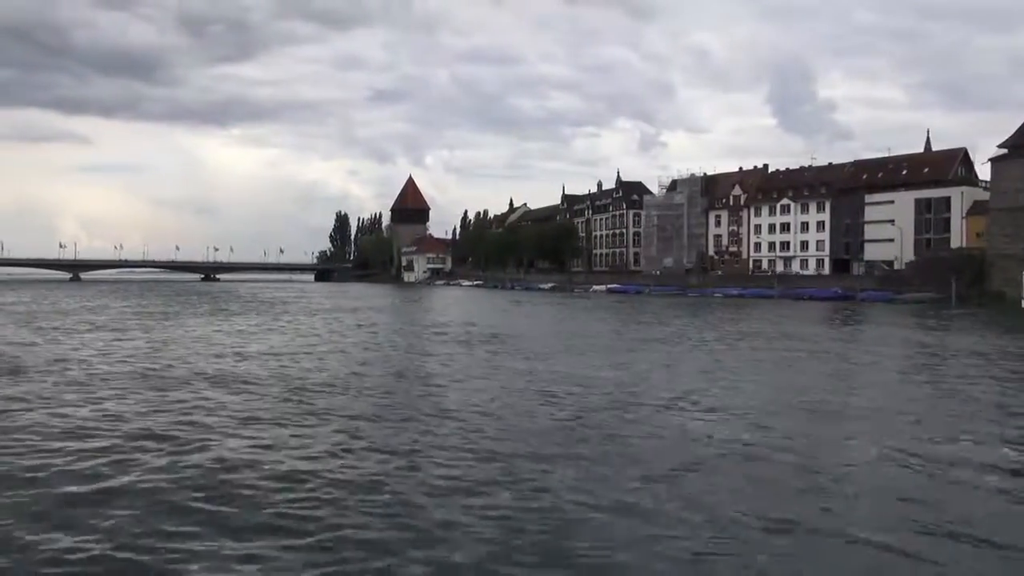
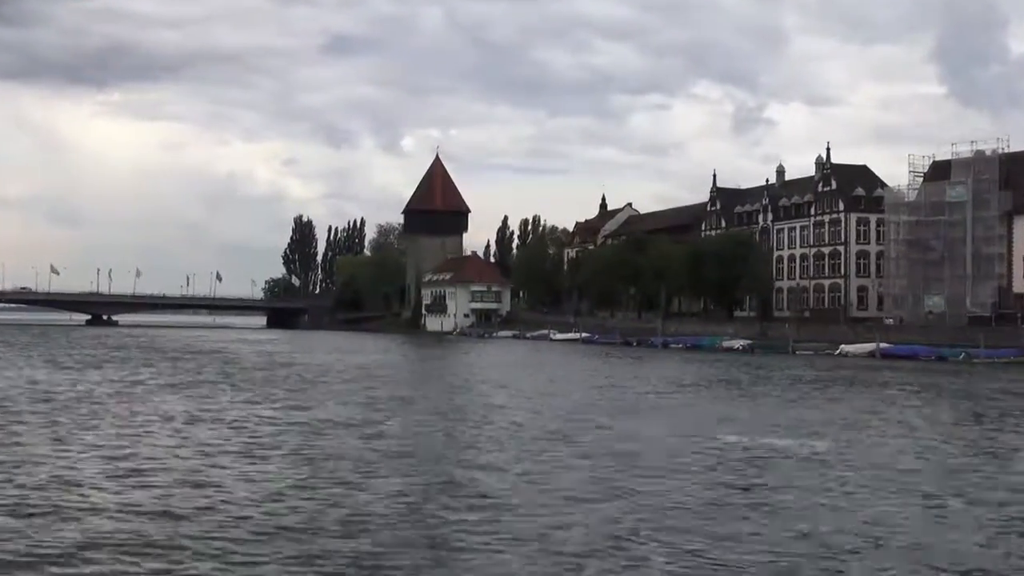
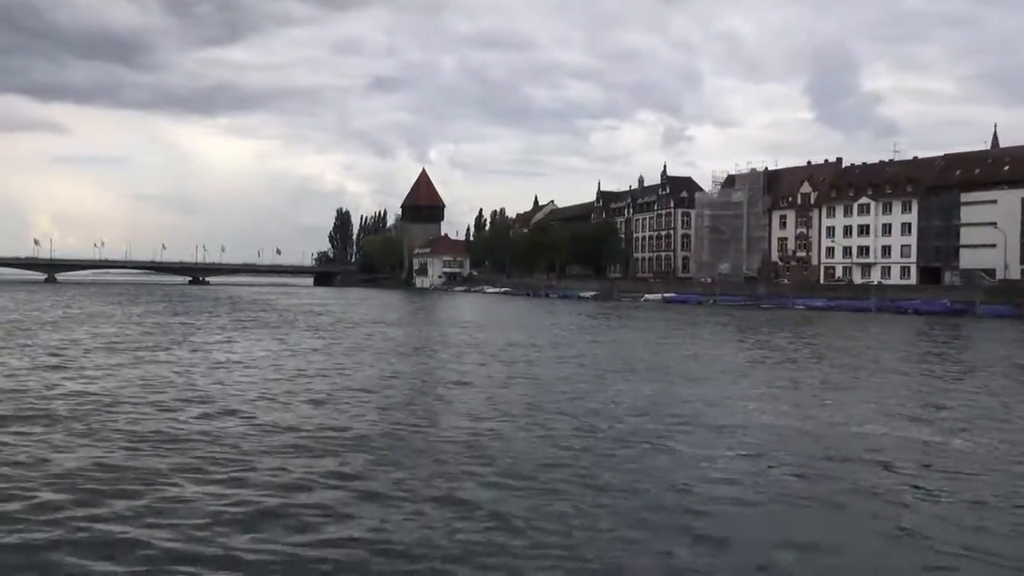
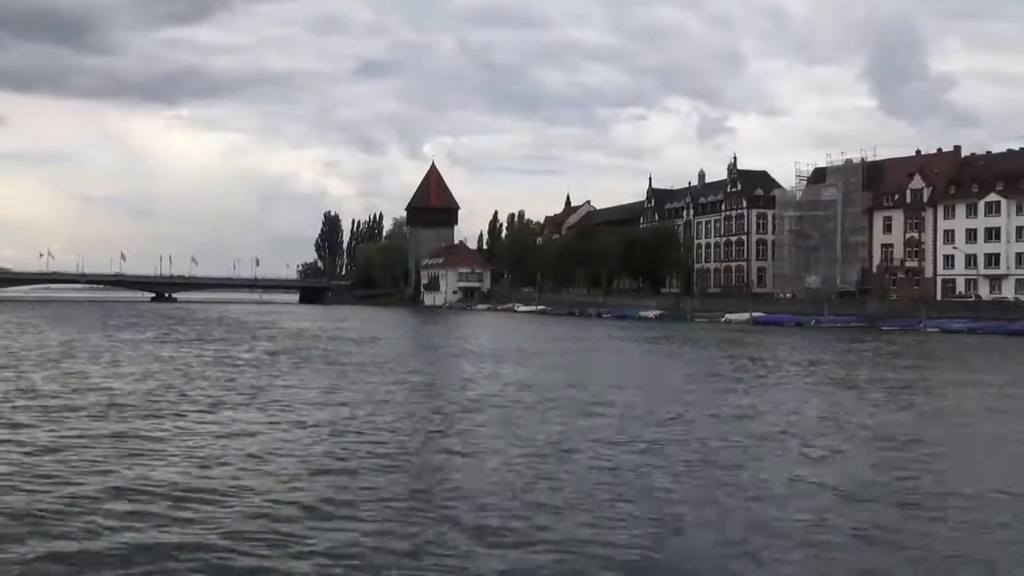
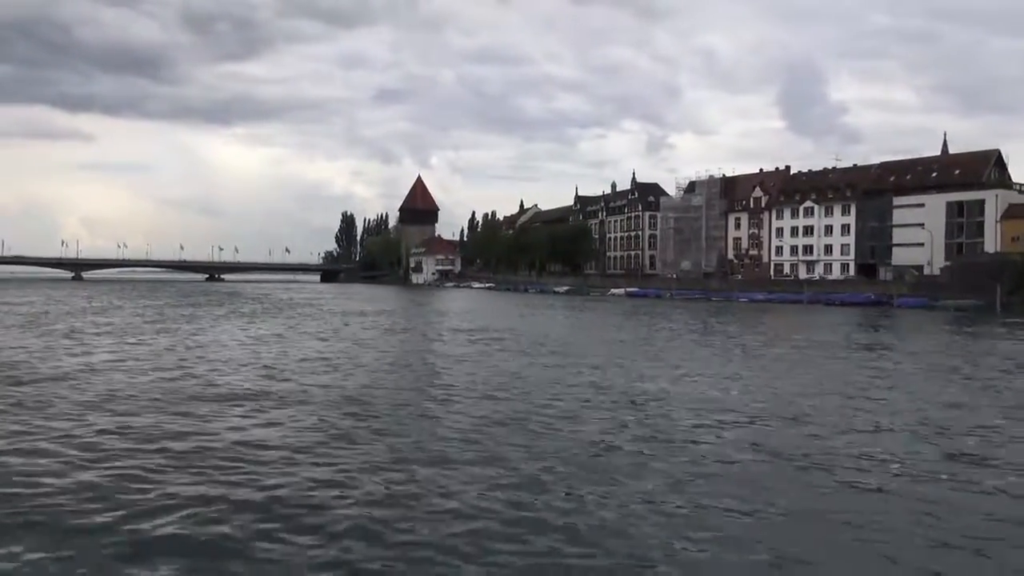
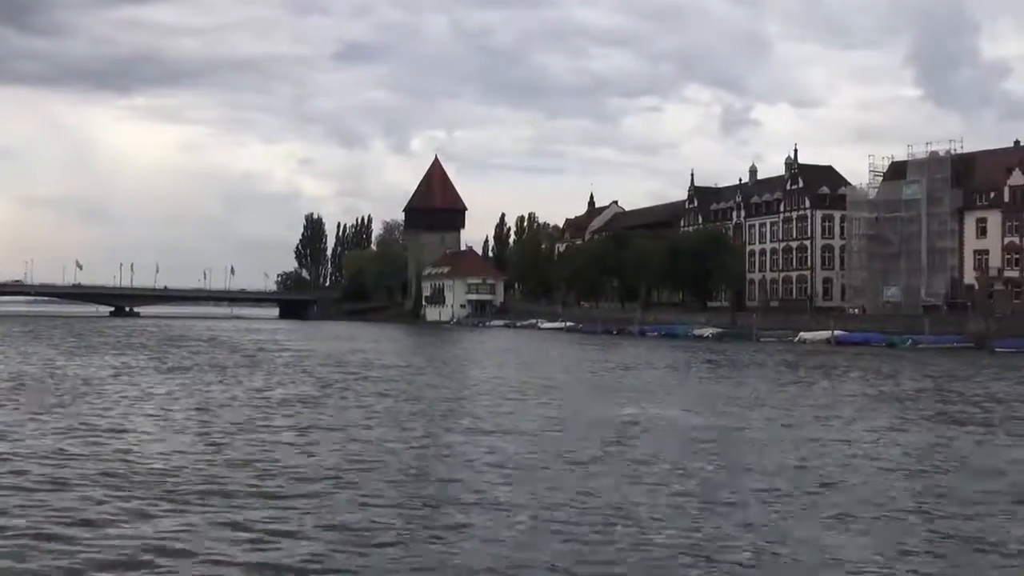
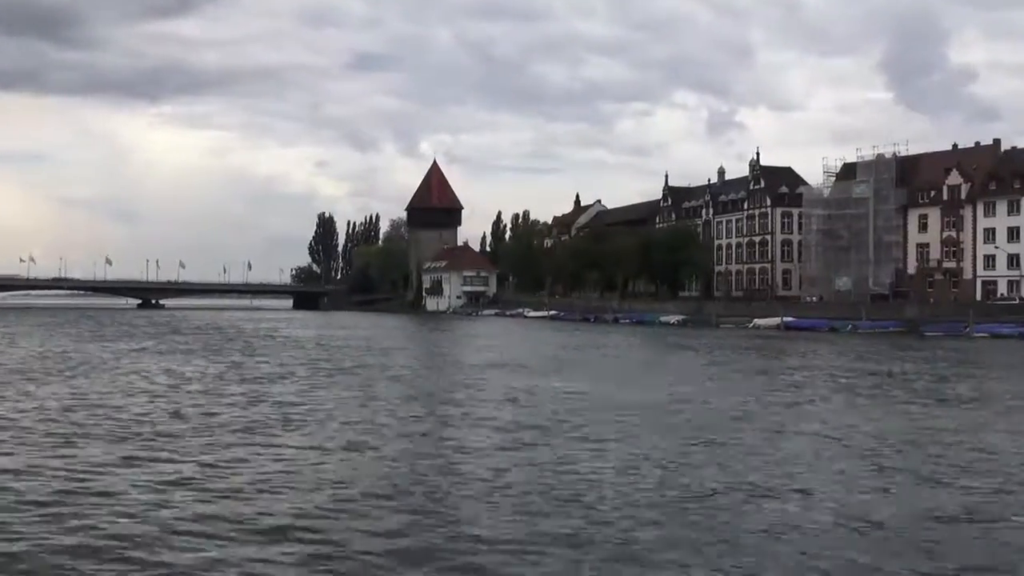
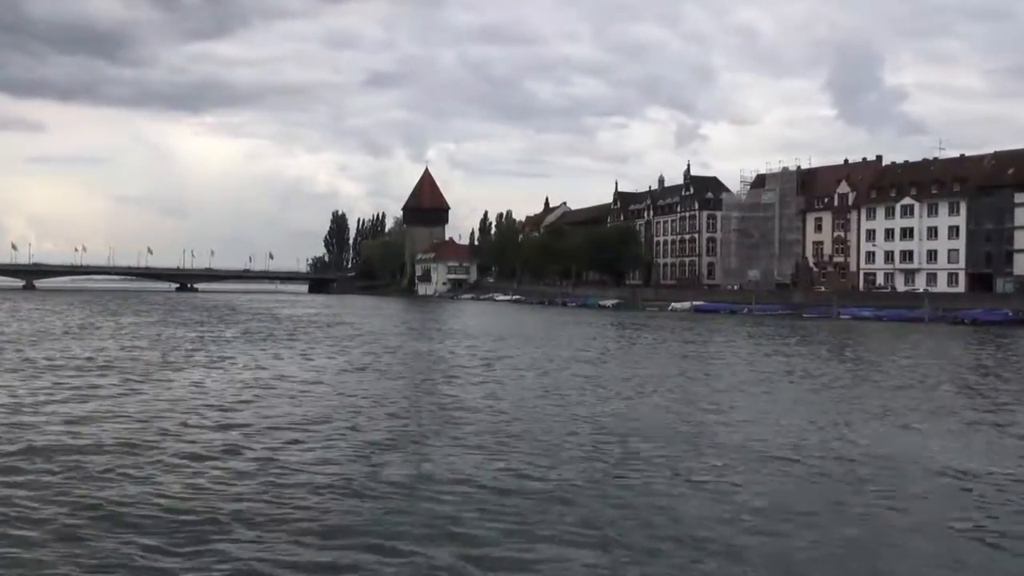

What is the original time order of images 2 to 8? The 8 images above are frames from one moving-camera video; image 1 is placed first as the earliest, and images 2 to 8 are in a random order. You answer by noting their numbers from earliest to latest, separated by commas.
5, 3, 8, 4, 7, 6, 2
